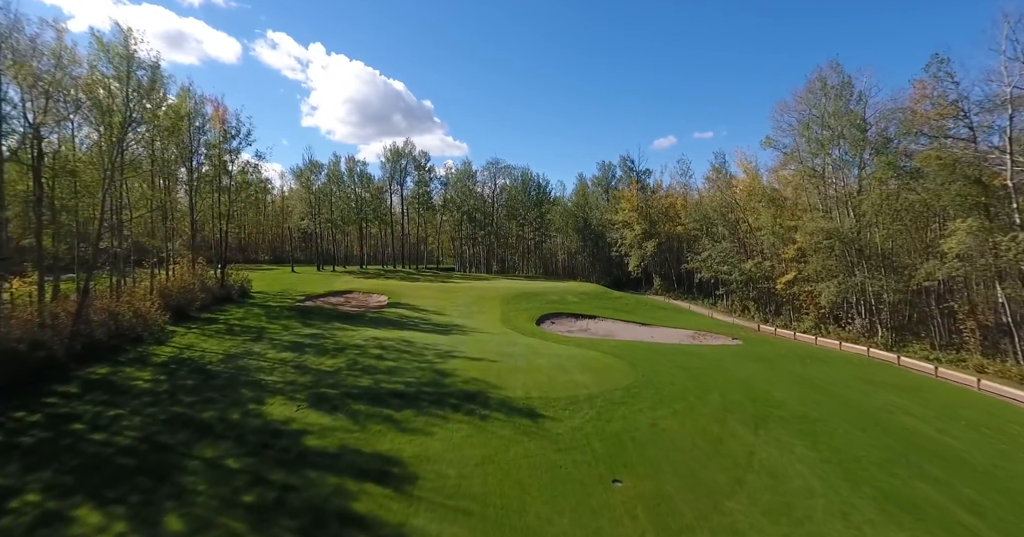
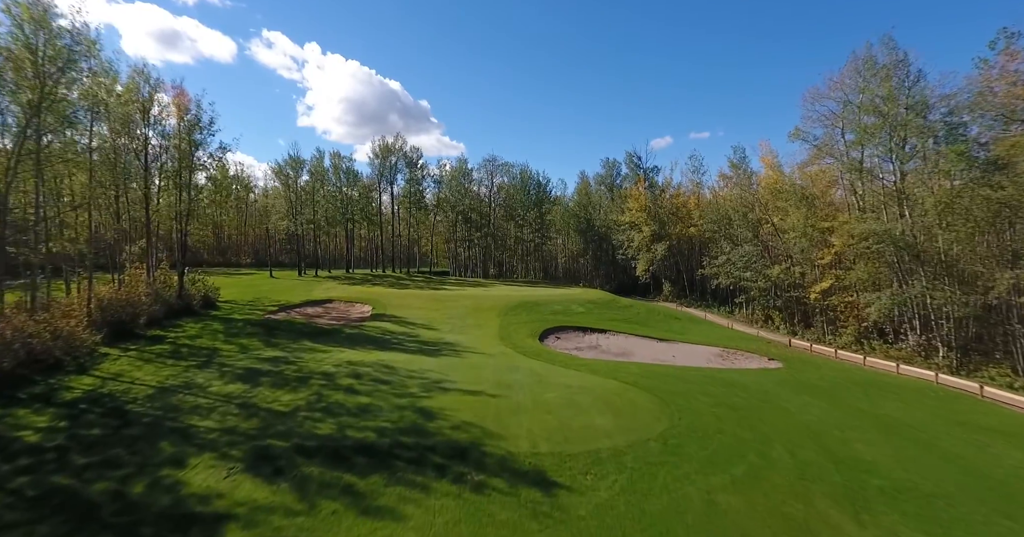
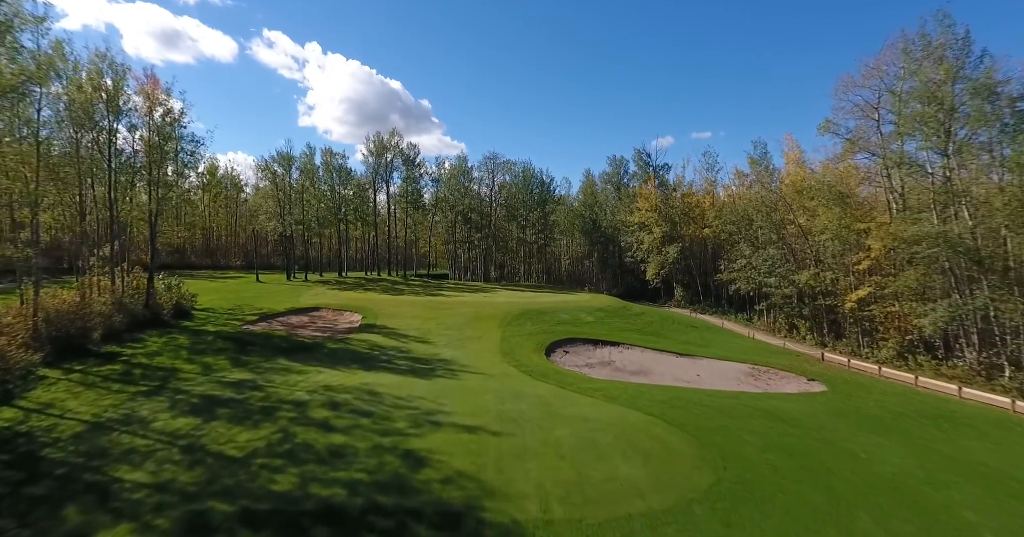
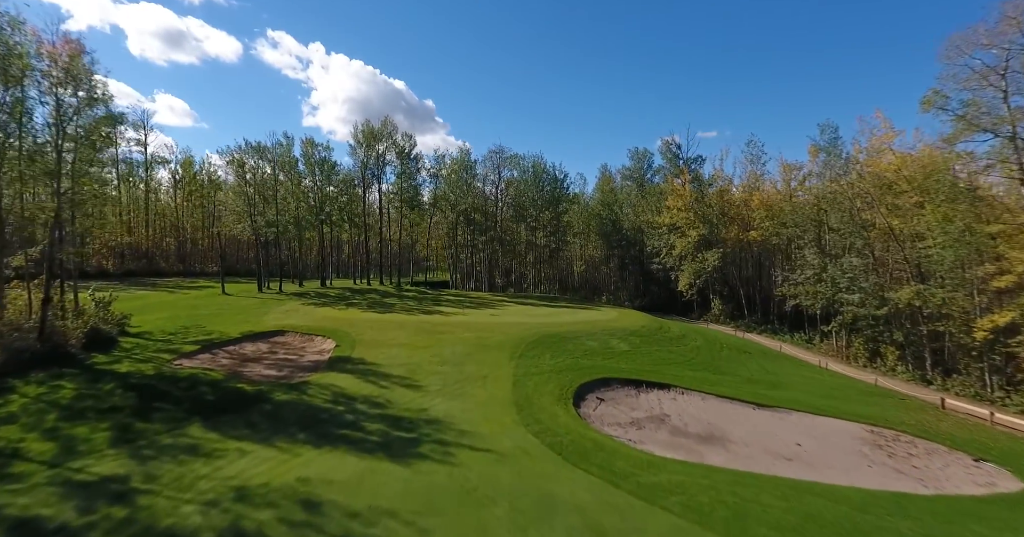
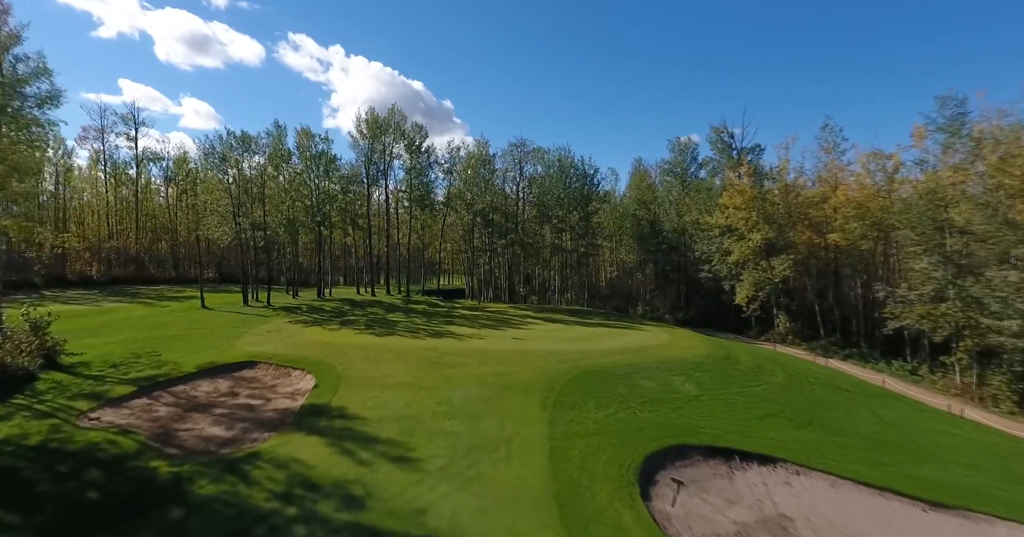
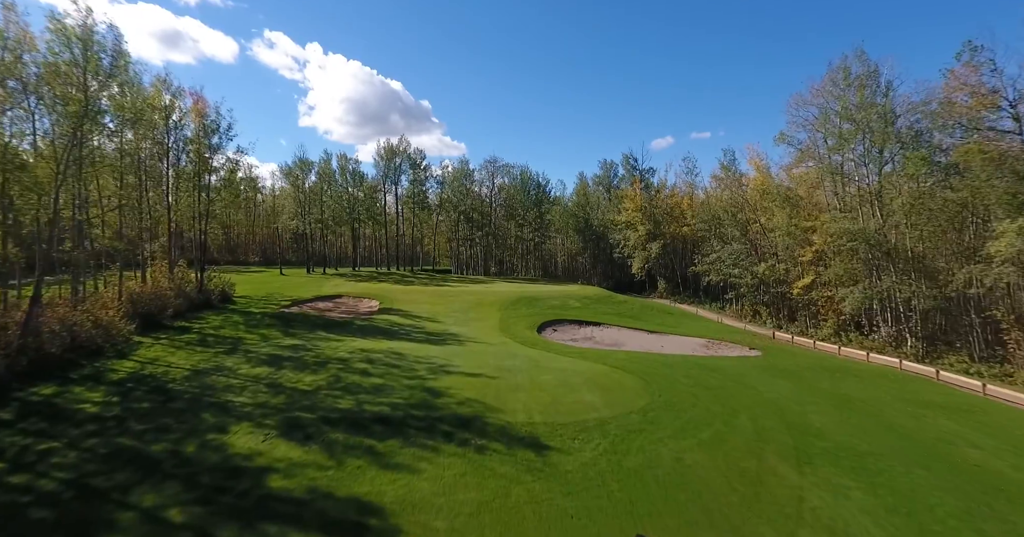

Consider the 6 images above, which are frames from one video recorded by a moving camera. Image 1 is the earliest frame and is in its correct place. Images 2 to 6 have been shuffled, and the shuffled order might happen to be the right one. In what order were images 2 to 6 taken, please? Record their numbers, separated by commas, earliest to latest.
6, 2, 3, 4, 5
